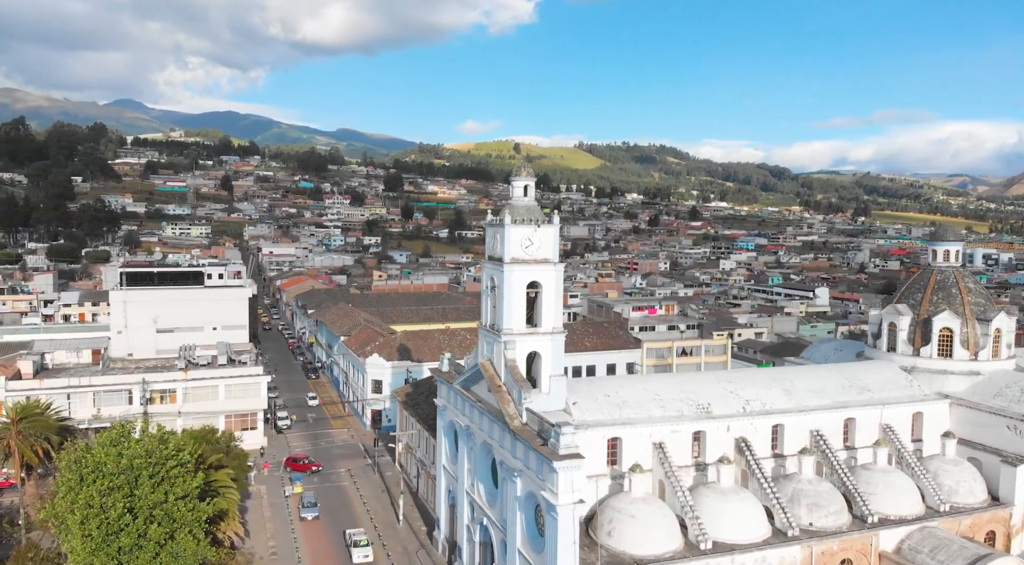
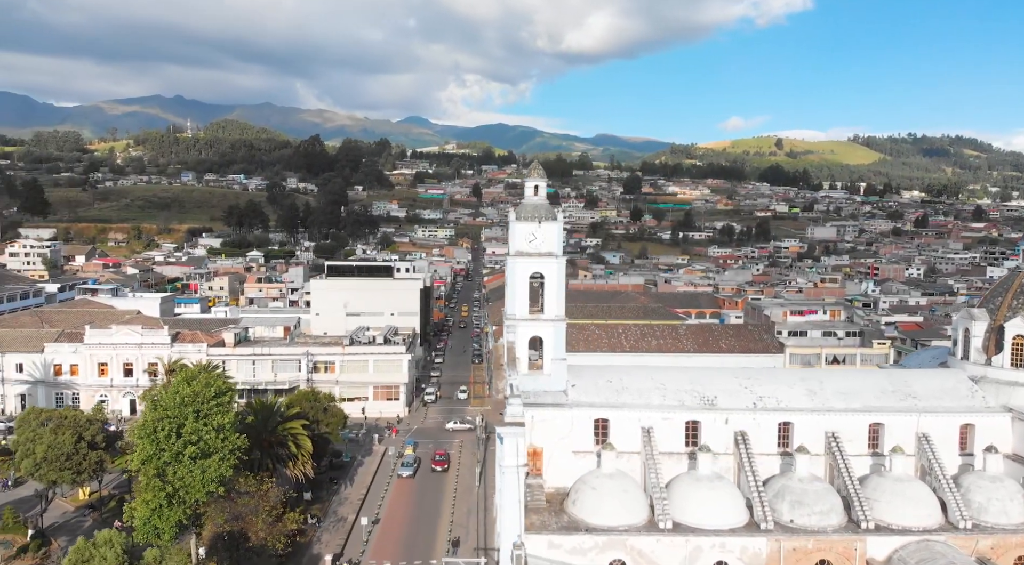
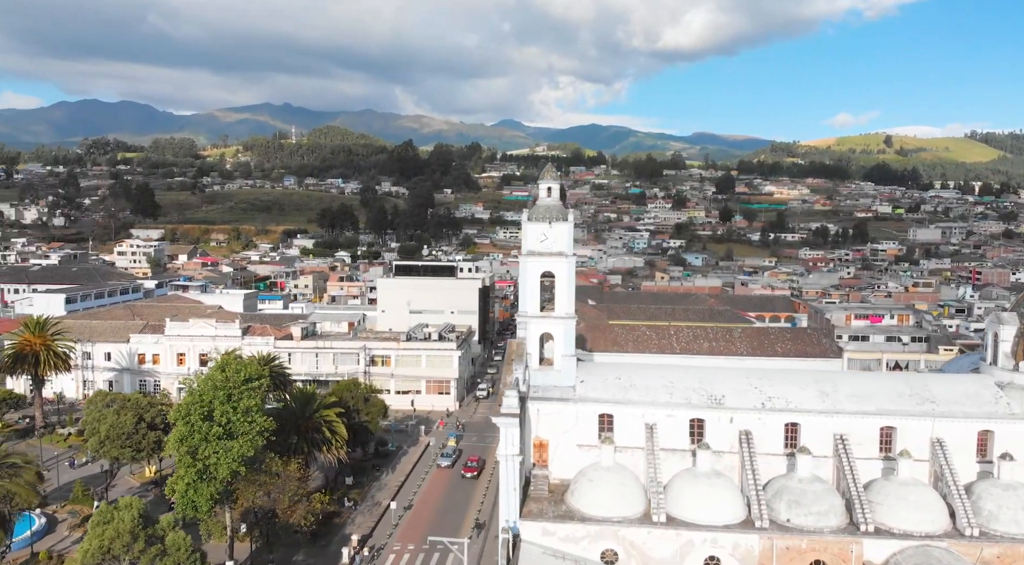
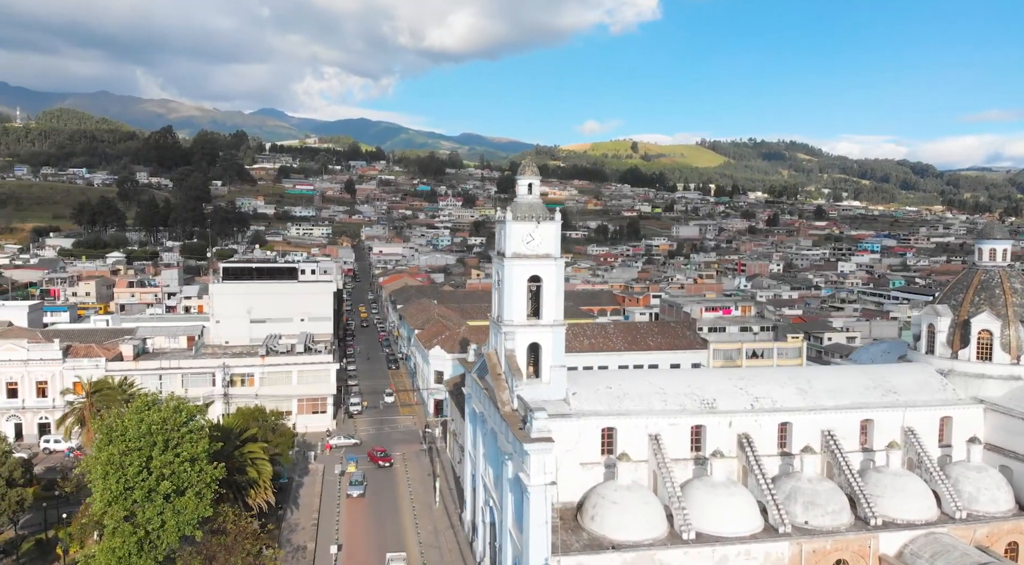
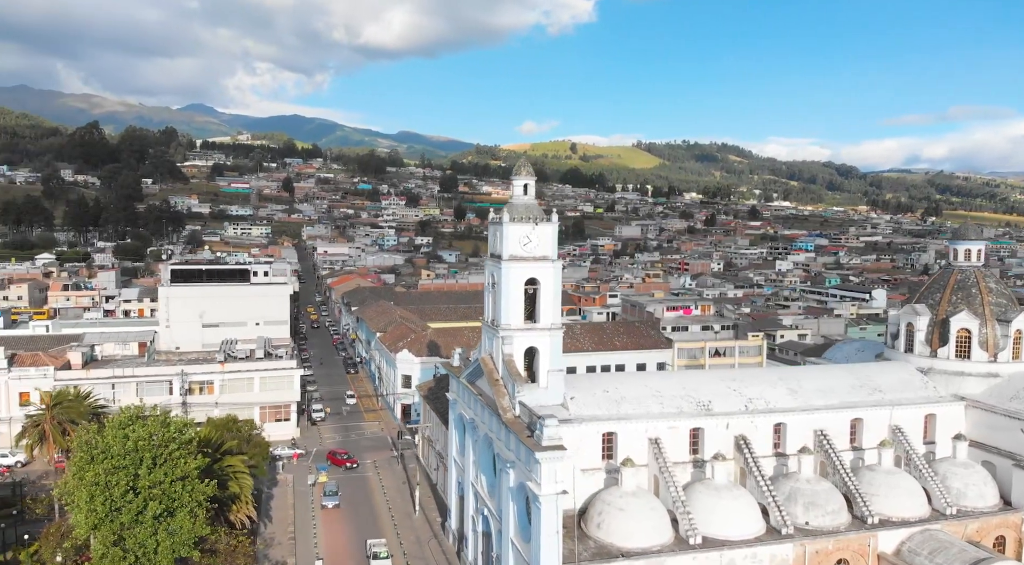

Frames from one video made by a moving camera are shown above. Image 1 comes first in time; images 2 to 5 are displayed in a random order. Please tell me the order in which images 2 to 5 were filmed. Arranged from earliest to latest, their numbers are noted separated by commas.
5, 4, 2, 3
